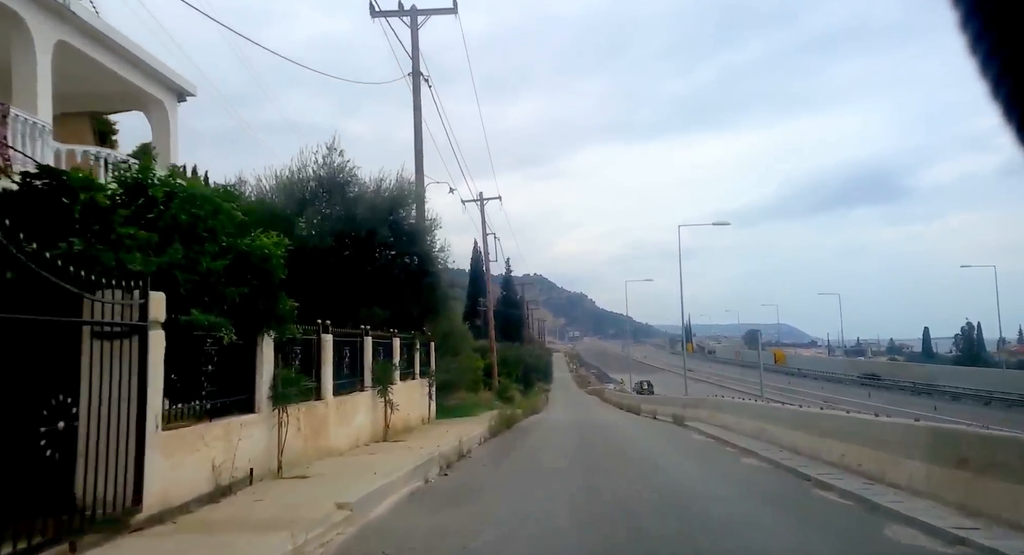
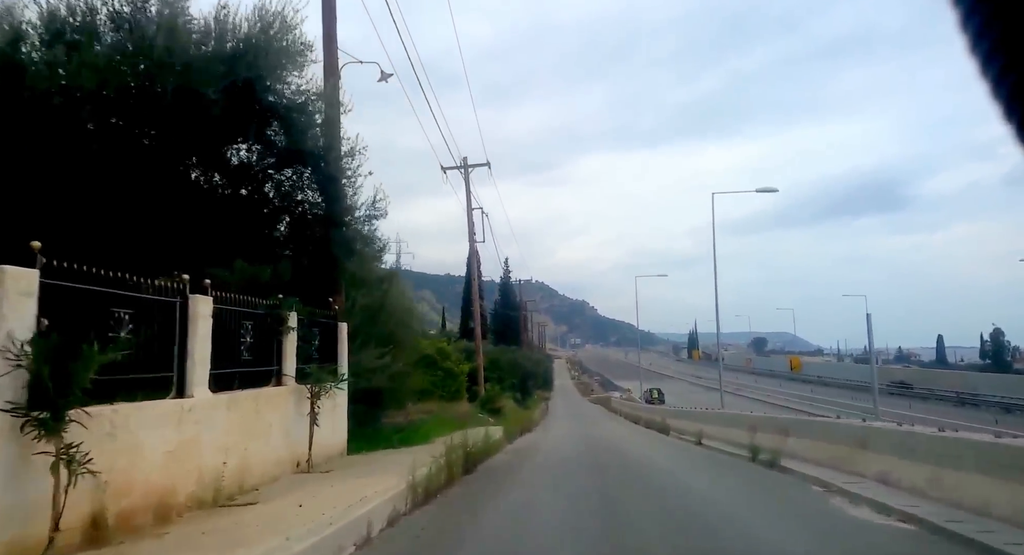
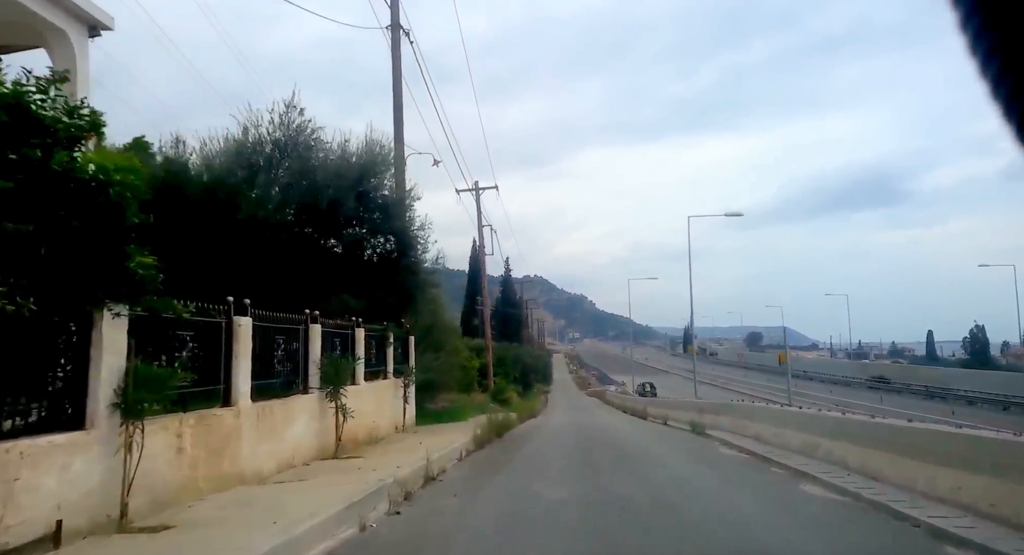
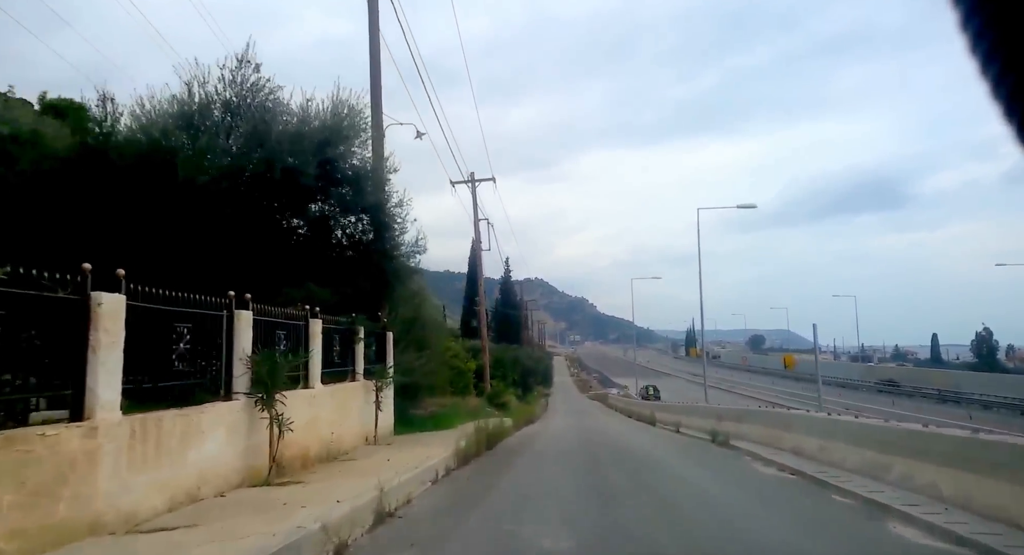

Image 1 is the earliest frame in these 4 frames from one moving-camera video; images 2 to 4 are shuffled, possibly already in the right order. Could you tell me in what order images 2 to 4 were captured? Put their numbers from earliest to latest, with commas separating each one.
3, 4, 2
